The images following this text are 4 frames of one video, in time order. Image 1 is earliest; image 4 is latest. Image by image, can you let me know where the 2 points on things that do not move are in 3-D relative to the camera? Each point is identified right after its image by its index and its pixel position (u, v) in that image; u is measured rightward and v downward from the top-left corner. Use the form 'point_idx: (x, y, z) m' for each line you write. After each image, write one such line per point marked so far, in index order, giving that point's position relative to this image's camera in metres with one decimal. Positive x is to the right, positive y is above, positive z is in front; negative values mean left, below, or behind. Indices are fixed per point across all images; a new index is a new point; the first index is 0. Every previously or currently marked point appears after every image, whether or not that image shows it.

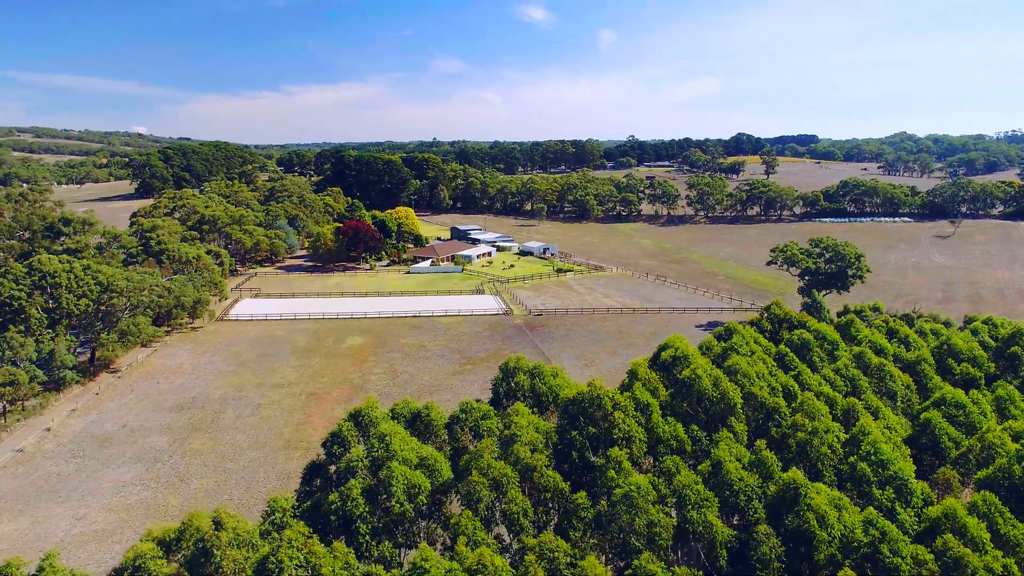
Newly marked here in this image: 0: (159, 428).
0: (-13.4, -5.3, +19.6) m
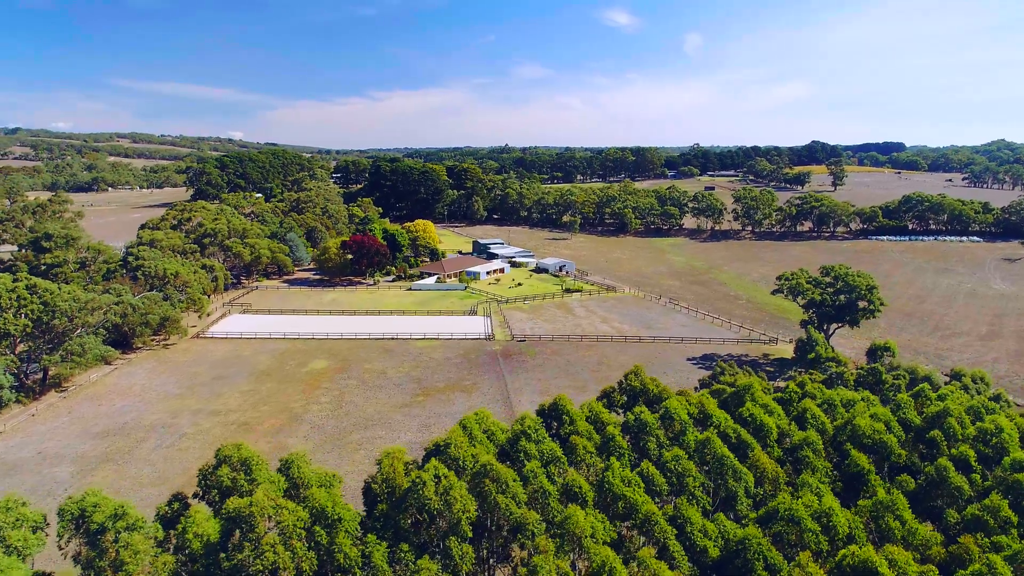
0: (-16.6, -6.3, +19.6) m
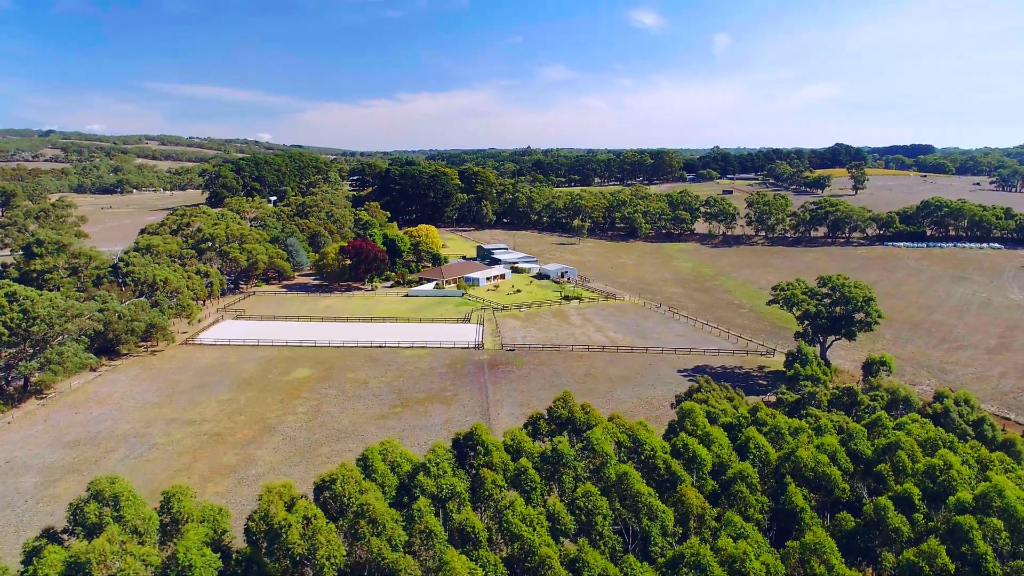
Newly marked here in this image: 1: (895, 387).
0: (-17.9, -6.7, +19.7) m
1: (+14.5, -3.8, +19.7) m
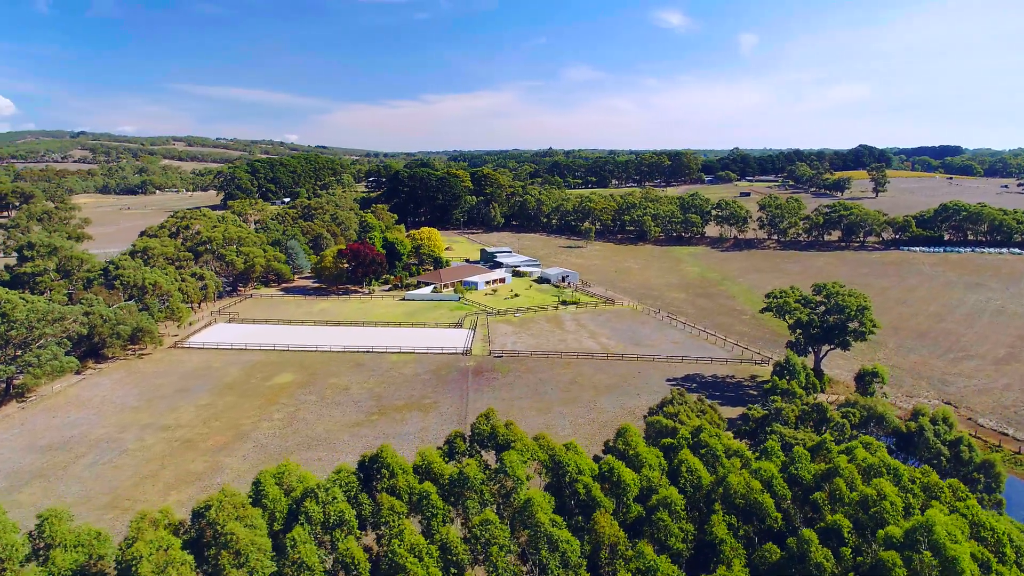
0: (-19.3, -7.0, +19.9) m
1: (+13.2, -4.2, +19.1) m
